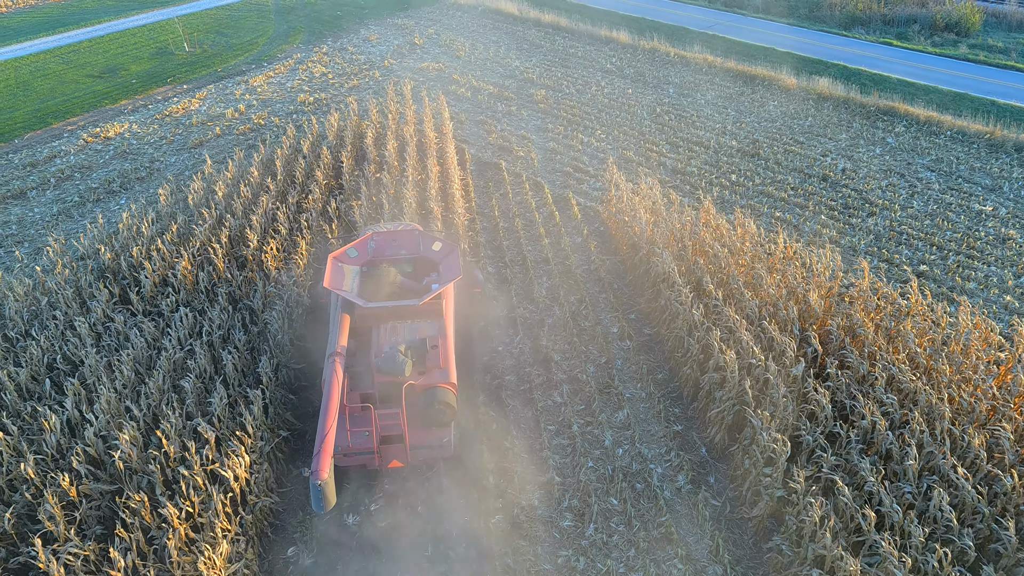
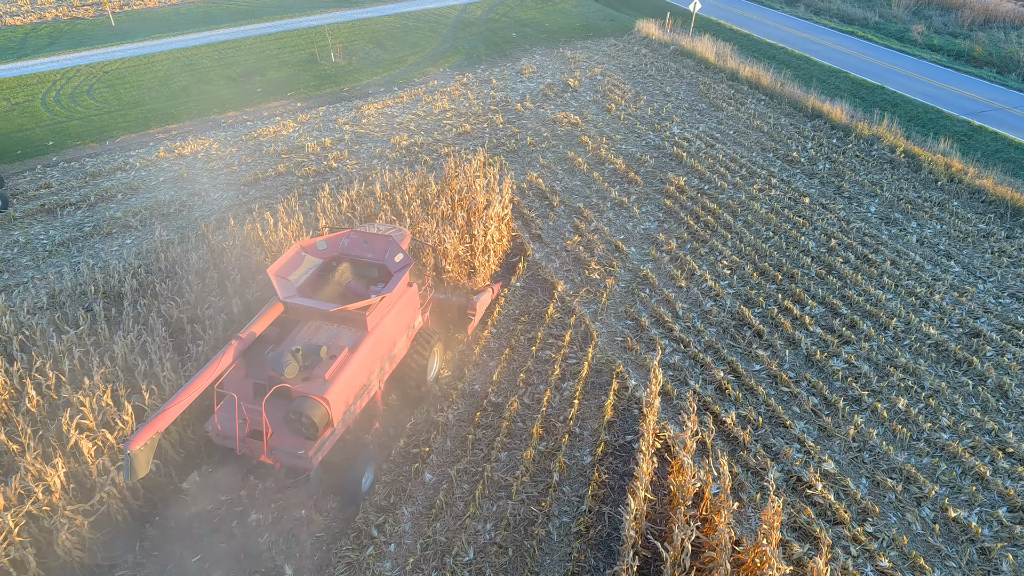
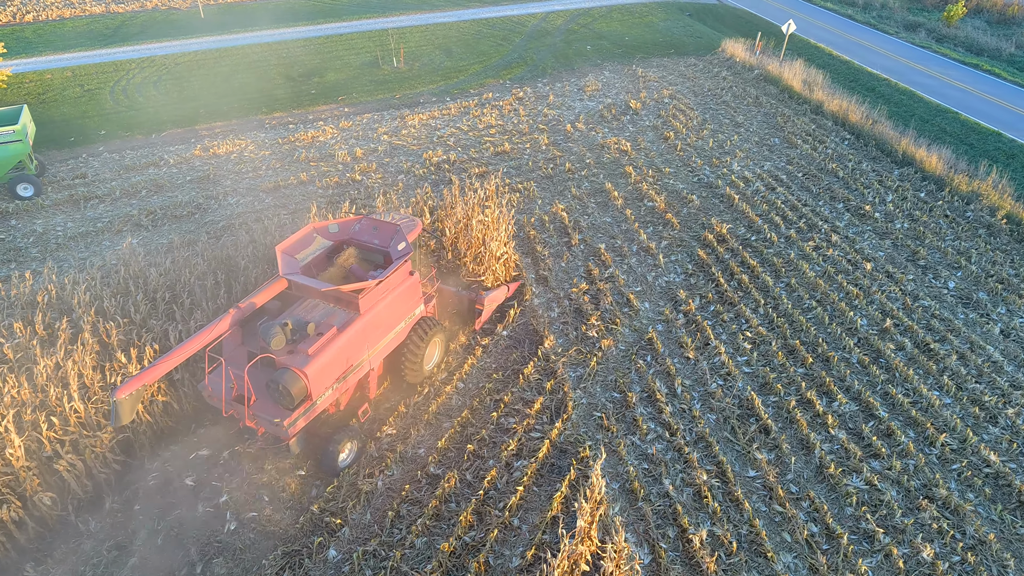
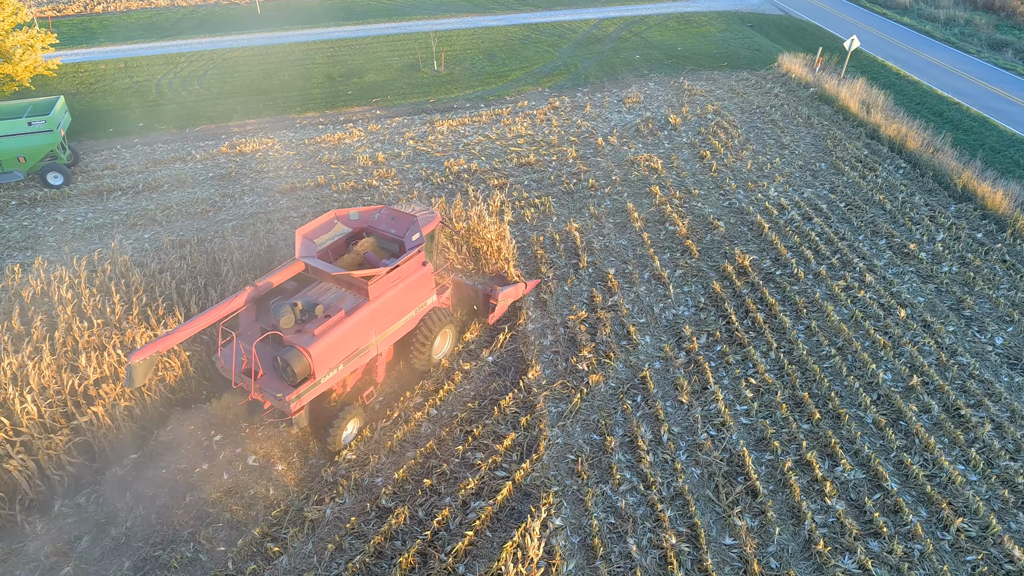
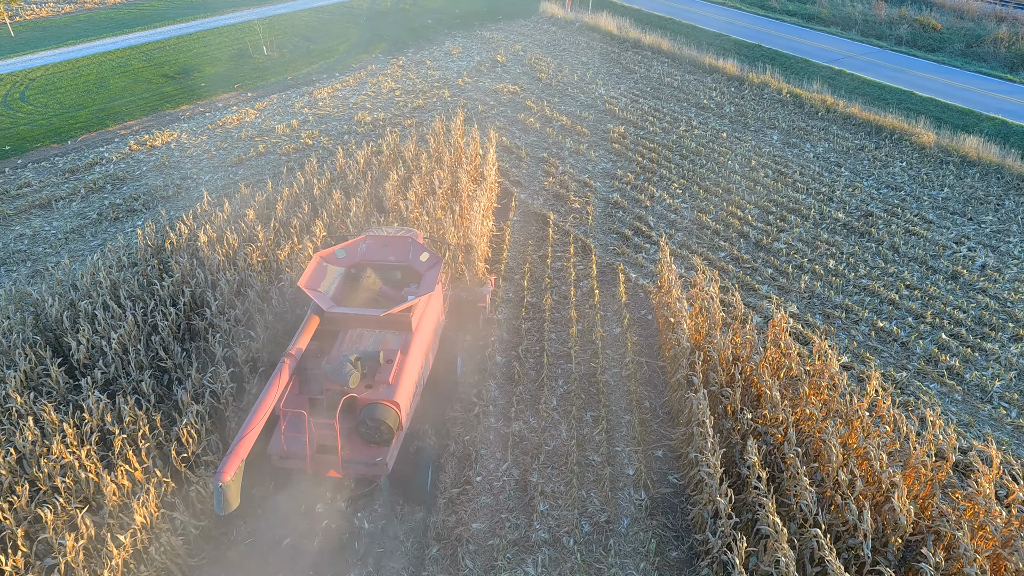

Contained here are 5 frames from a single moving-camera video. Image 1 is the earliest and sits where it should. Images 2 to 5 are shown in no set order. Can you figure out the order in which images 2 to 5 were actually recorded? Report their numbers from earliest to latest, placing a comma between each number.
5, 2, 3, 4
